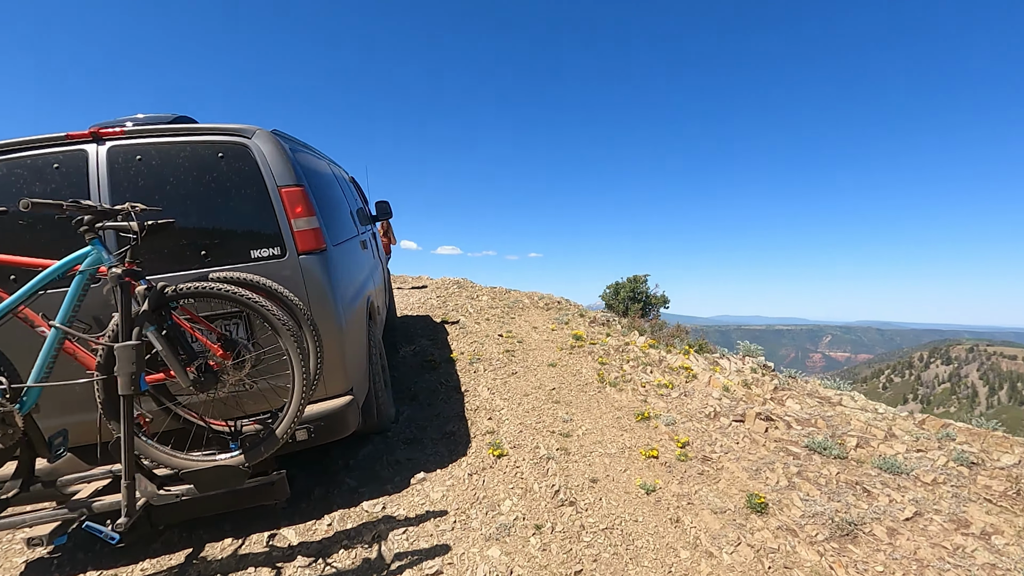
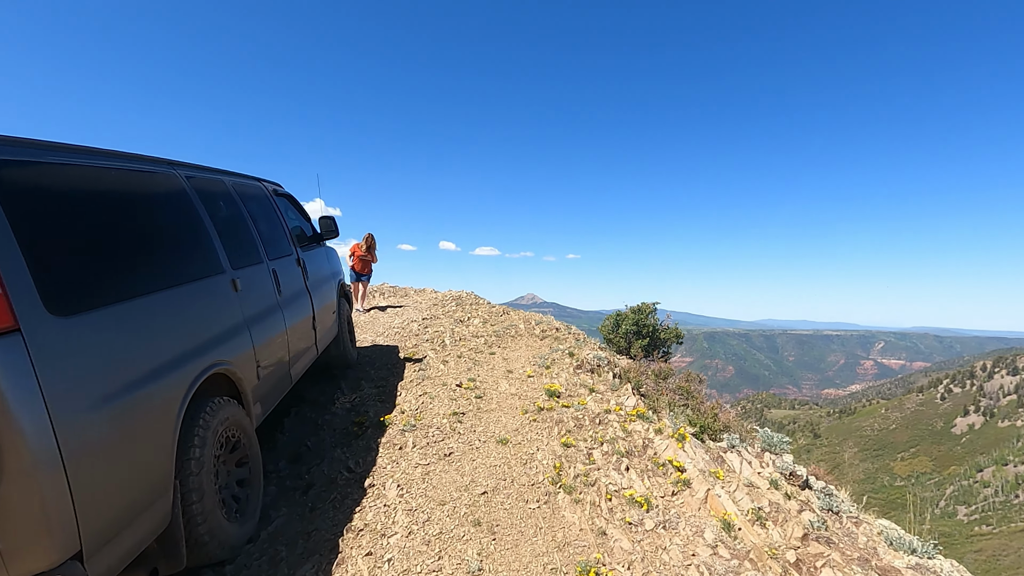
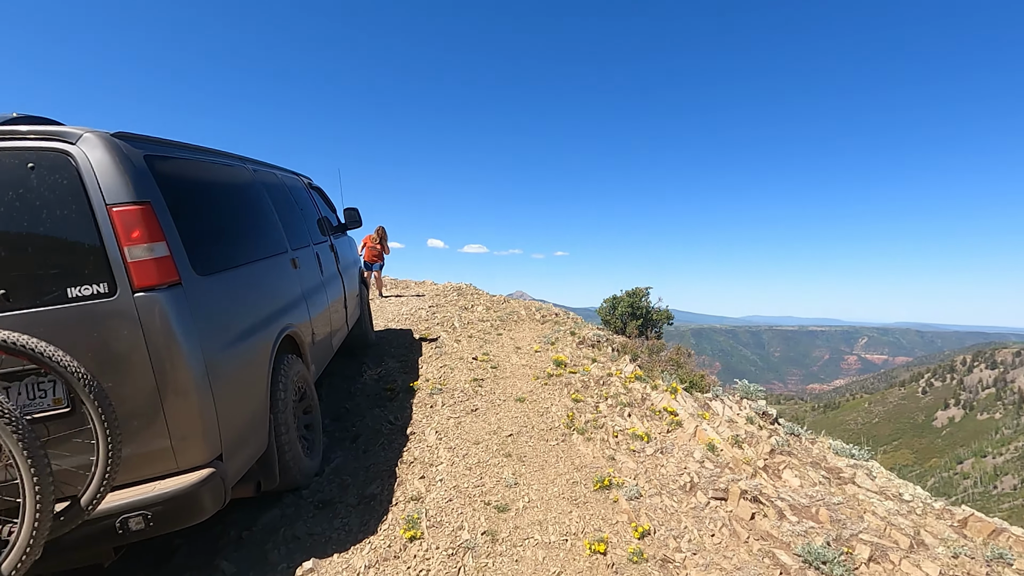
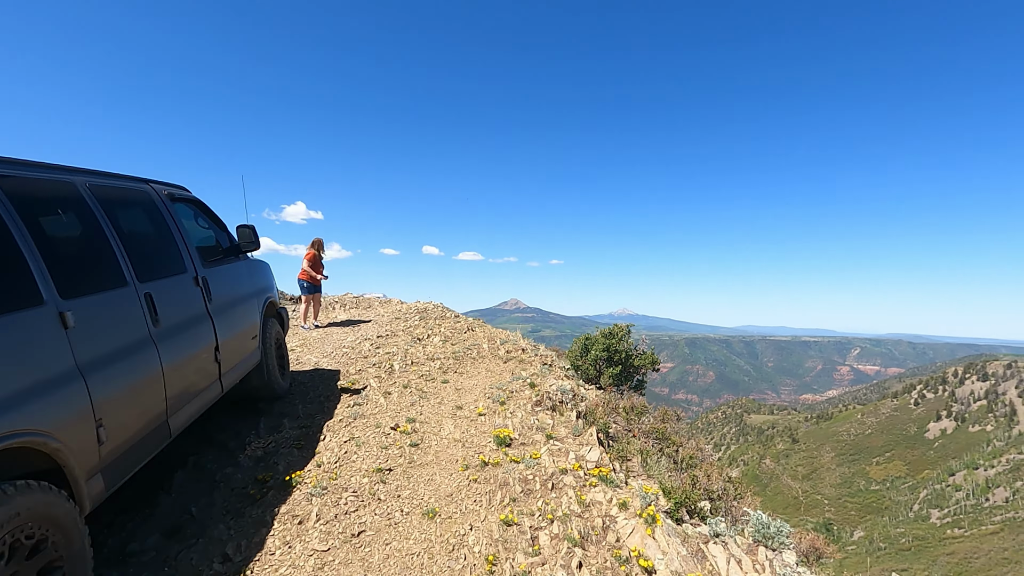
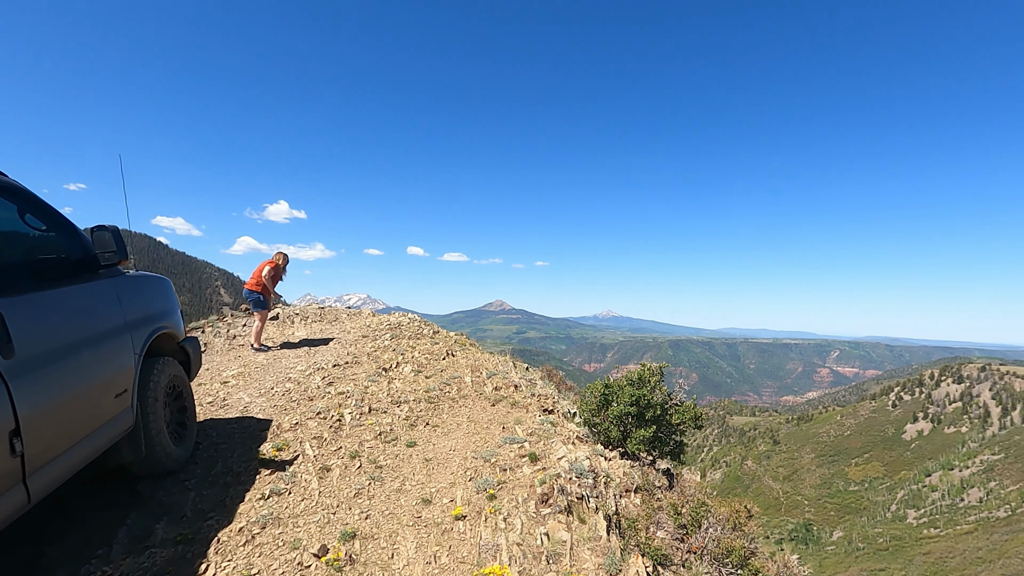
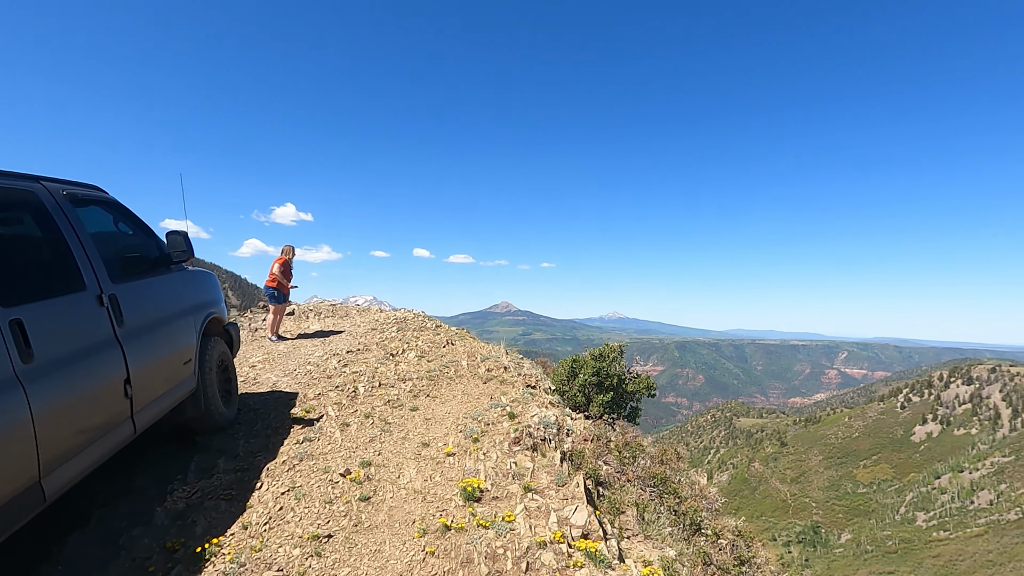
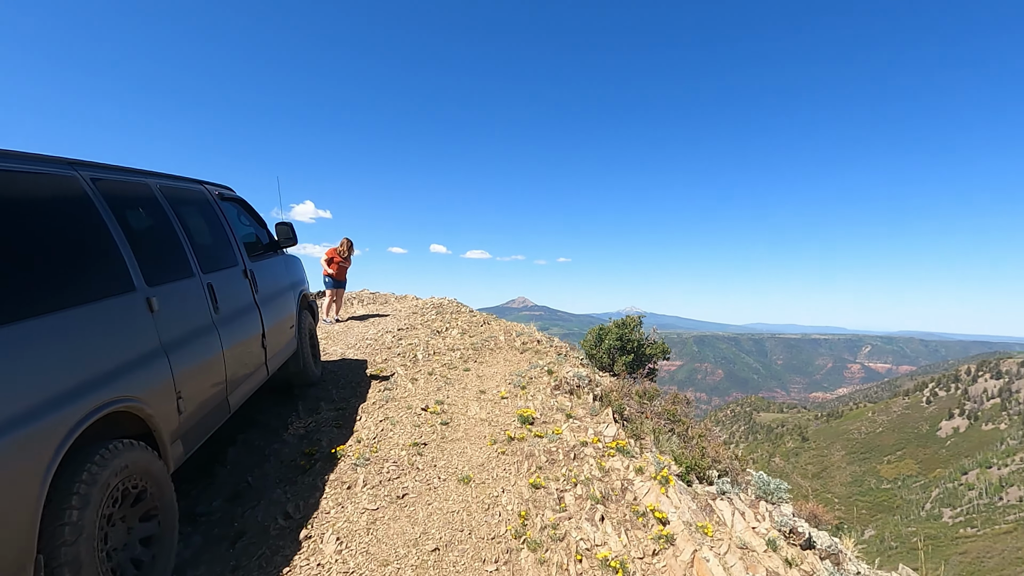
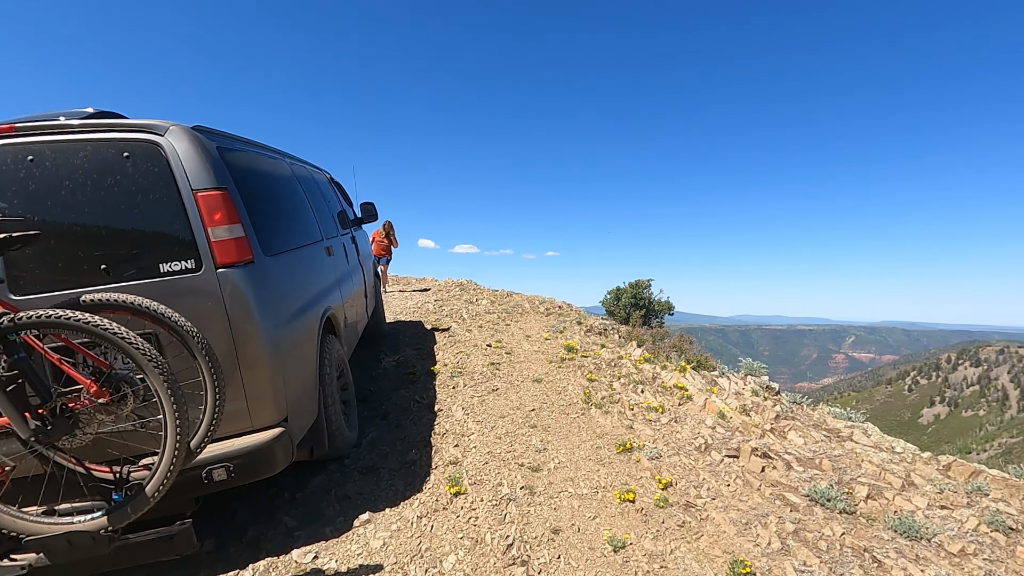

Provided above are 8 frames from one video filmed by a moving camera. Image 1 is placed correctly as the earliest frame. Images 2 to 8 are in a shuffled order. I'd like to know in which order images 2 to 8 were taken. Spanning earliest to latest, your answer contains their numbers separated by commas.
8, 3, 2, 7, 4, 6, 5
